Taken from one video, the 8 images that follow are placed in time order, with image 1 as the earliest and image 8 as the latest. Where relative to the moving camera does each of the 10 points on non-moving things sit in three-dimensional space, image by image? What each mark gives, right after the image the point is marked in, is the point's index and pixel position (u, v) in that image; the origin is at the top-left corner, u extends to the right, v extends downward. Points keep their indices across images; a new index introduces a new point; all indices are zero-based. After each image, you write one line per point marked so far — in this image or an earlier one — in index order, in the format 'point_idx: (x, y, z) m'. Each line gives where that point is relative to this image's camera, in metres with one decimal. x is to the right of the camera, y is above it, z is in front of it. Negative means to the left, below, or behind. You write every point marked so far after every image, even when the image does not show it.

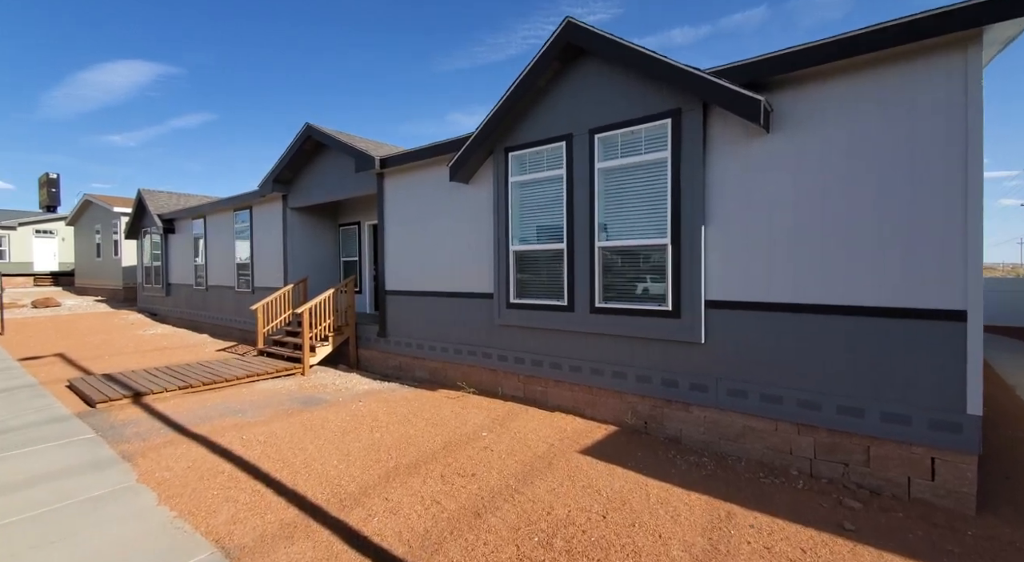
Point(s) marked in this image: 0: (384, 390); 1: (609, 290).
0: (-1.7, -1.5, +7.1) m
1: (+1.0, -0.1, +5.3) m
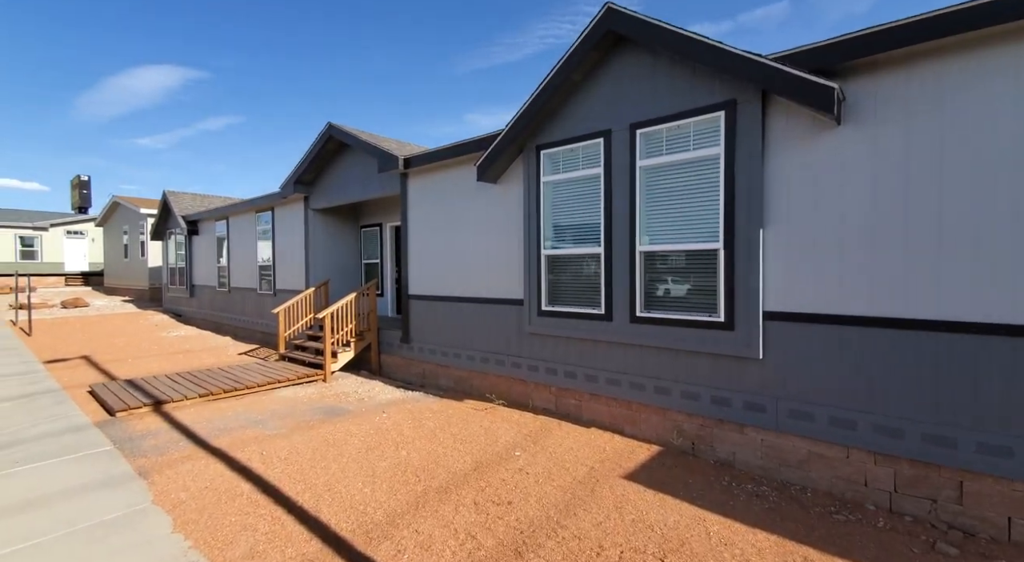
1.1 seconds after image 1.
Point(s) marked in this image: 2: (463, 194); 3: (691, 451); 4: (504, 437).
0: (-1.3, -1.5, +6.8) m
1: (+1.3, -0.2, +4.9) m
2: (-0.7, +1.2, +7.0) m
3: (+1.6, -1.5, +4.7) m
4: (-0.1, -1.5, +5.1) m
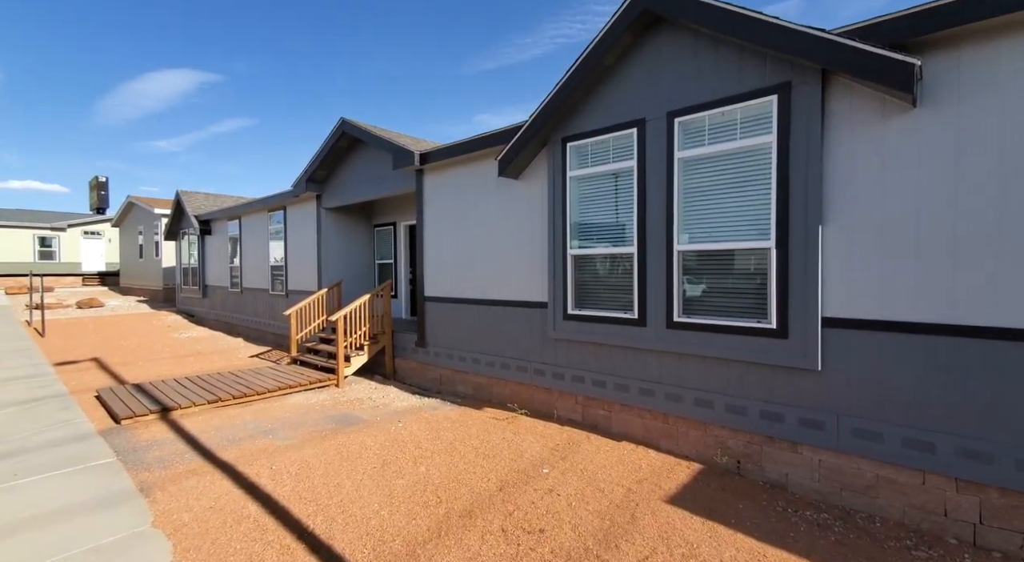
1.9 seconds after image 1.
0: (-1.0, -1.5, +6.4) m
1: (+1.5, -0.2, +4.5) m
2: (-0.4, +1.1, +6.7) m
3: (+1.8, -1.5, +4.3) m
4: (+0.1, -1.5, +4.7) m
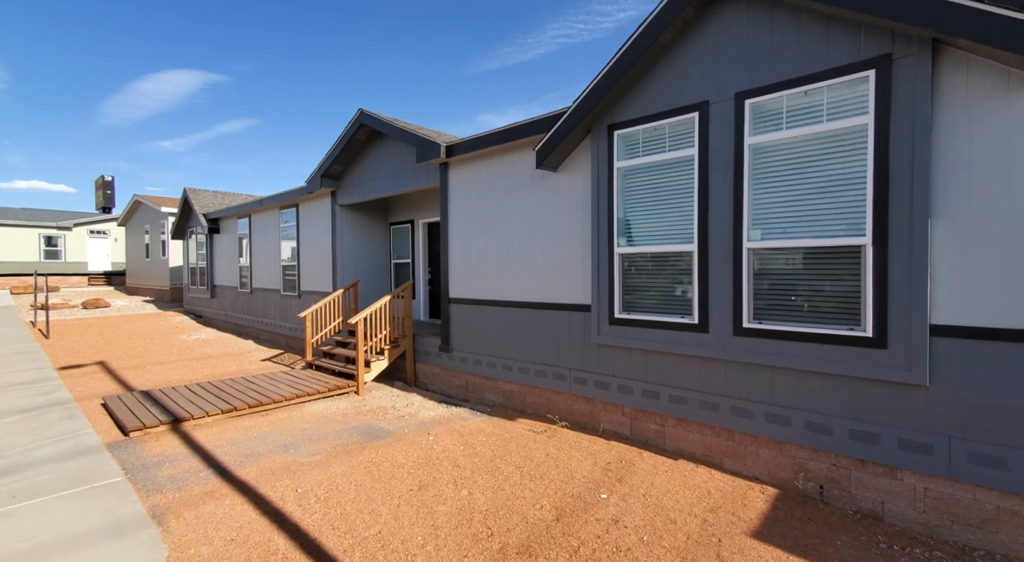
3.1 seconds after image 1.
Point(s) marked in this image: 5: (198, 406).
0: (-0.6, -1.5, +6.0) m
1: (+1.9, -0.2, +4.1) m
2: (0.0, +1.1, +6.2) m
3: (+2.2, -1.5, +3.8) m
4: (+0.5, -1.5, +4.3) m
5: (-3.7, -1.5, +6.2) m
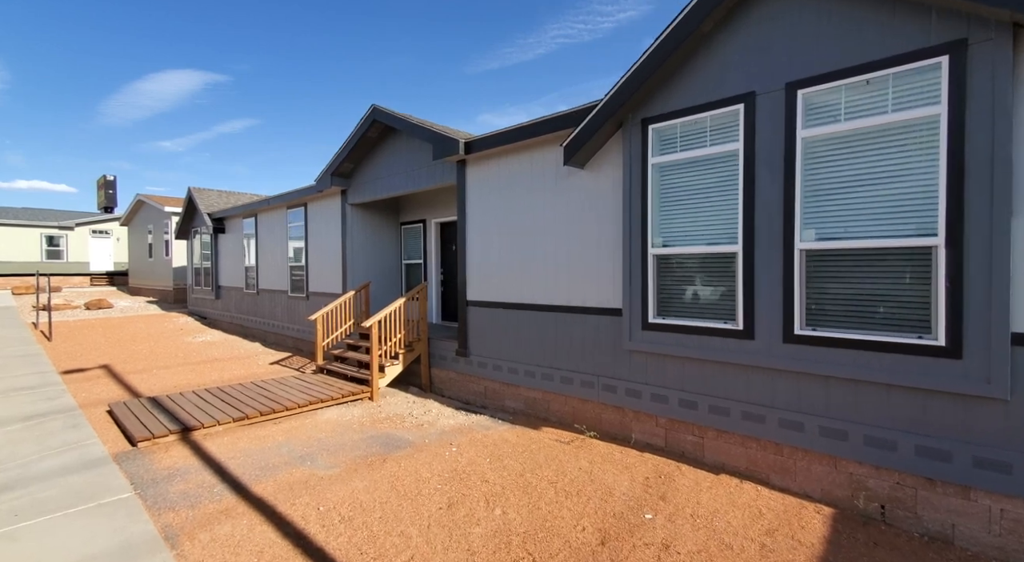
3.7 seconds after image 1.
0: (-0.4, -1.6, +5.7) m
1: (+2.2, -0.2, +3.8) m
2: (+0.3, +1.1, +5.9) m
3: (+2.5, -1.6, +3.5) m
4: (+0.8, -1.6, +4.0) m
5: (-3.4, -1.5, +5.9) m
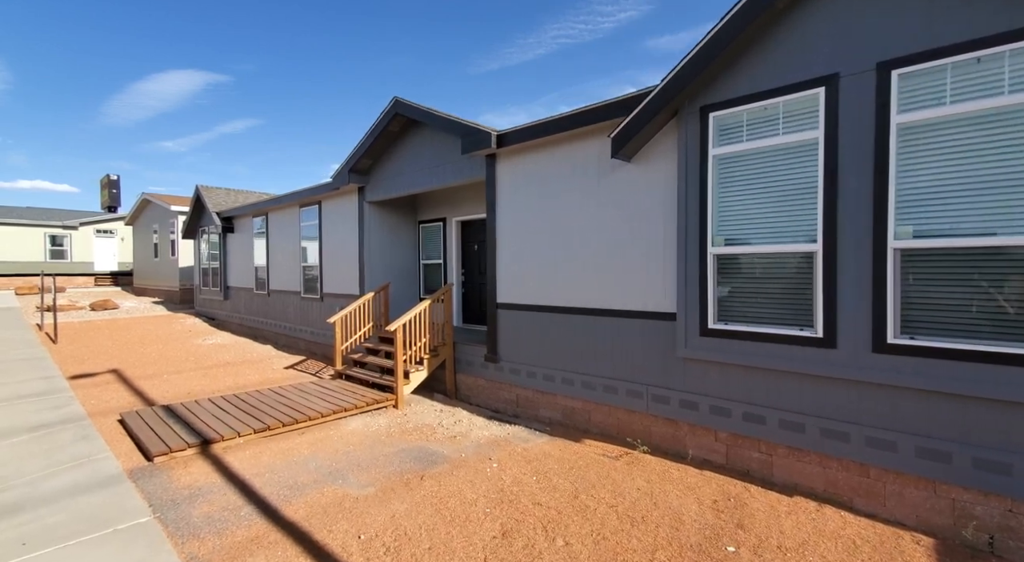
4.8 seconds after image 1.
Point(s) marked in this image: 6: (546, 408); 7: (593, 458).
0: (0.0, -1.6, +5.3) m
1: (+2.6, -0.2, +3.4) m
2: (+0.7, +1.1, +5.6) m
3: (+2.9, -1.6, +3.1) m
4: (+1.2, -1.6, +3.6) m
5: (-3.0, -1.5, +5.6) m
6: (+0.4, -1.4, +6.0) m
7: (+0.7, -1.6, +4.7) m
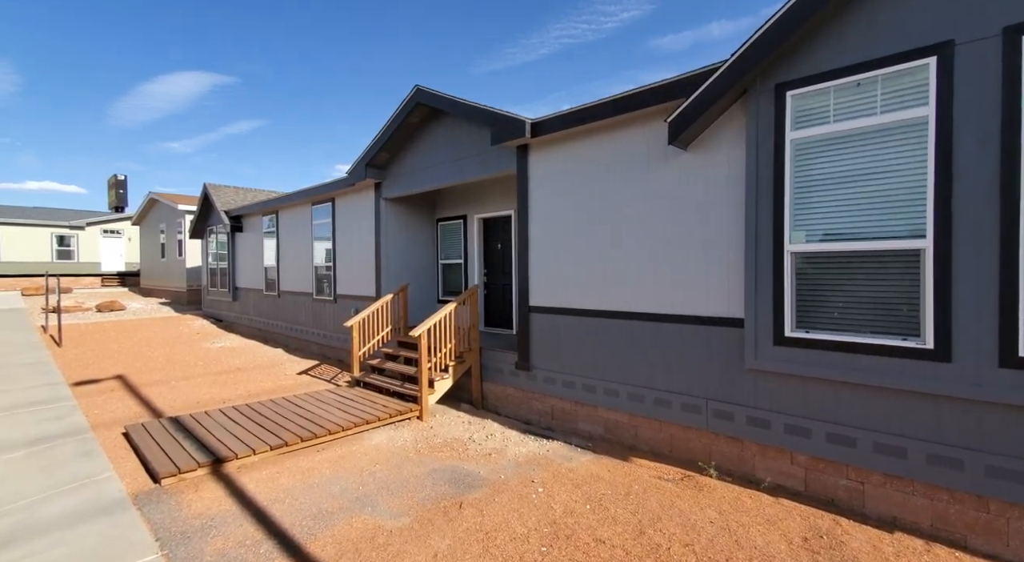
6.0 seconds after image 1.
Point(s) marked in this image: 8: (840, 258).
0: (+0.4, -1.6, +4.8) m
1: (+2.9, -0.3, +2.9) m
2: (+1.1, +1.1, +5.0) m
3: (+3.2, -1.6, +2.6) m
4: (+1.6, -1.6, +3.1) m
5: (-2.6, -1.5, +5.1) m
6: (+0.8, -1.5, +5.5) m
7: (+1.1, -1.6, +4.2) m
8: (+2.2, +0.2, +3.8) m
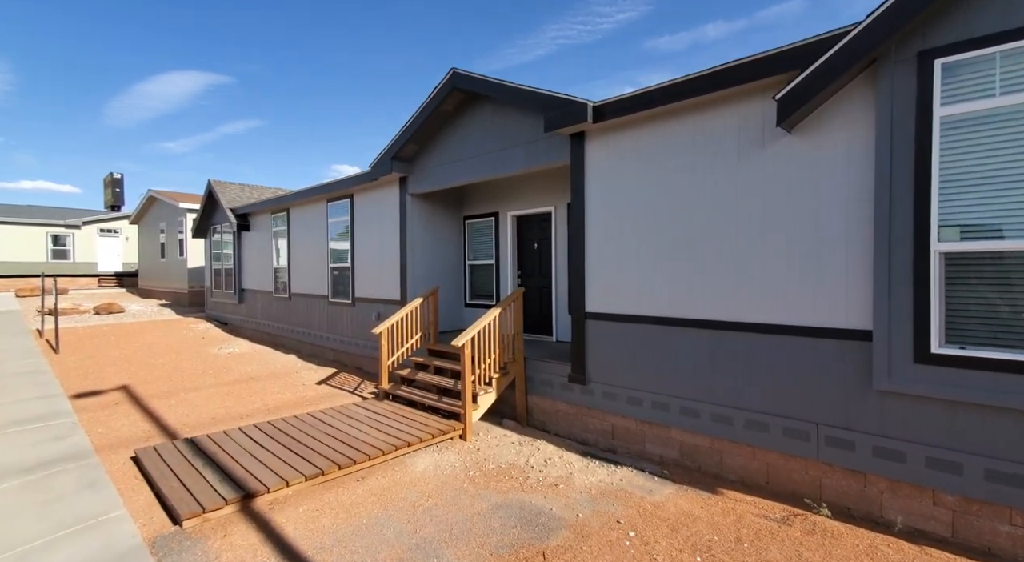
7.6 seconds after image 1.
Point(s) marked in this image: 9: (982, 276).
0: (+1.0, -1.7, +4.2) m
1: (+3.5, -0.3, +2.3) m
2: (+1.6, +1.0, +4.4) m
3: (+3.8, -1.6, +2.0) m
4: (+2.1, -1.6, +2.5) m
5: (-2.1, -1.6, +4.4) m
6: (+1.3, -1.5, +4.9) m
7: (+1.7, -1.6, +3.6) m
8: (+2.8, +0.1, +3.2) m
9: (+2.7, 0.0, +3.2) m
